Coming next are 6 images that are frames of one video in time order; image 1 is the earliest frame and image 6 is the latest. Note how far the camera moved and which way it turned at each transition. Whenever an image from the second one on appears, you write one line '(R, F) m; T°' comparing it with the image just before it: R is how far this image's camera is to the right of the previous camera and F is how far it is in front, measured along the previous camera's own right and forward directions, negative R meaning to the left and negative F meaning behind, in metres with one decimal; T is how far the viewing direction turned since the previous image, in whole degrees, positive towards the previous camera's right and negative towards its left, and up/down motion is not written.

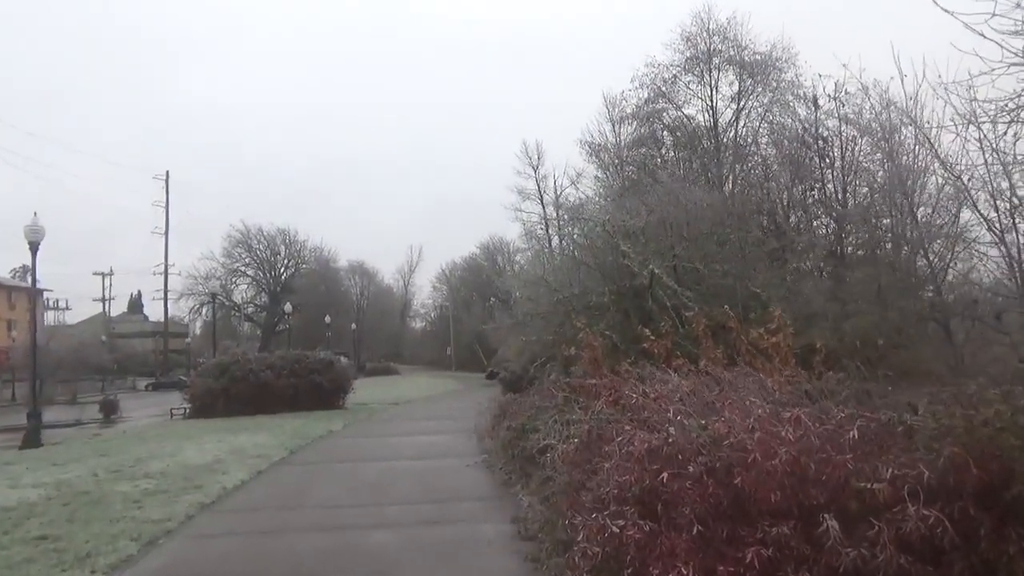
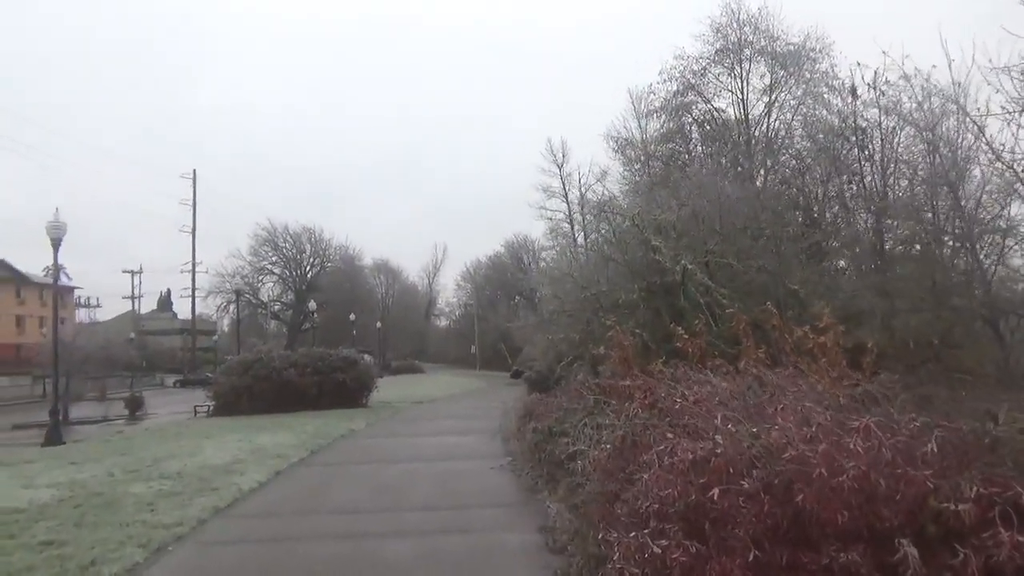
(0.0, +0.4) m; -2°
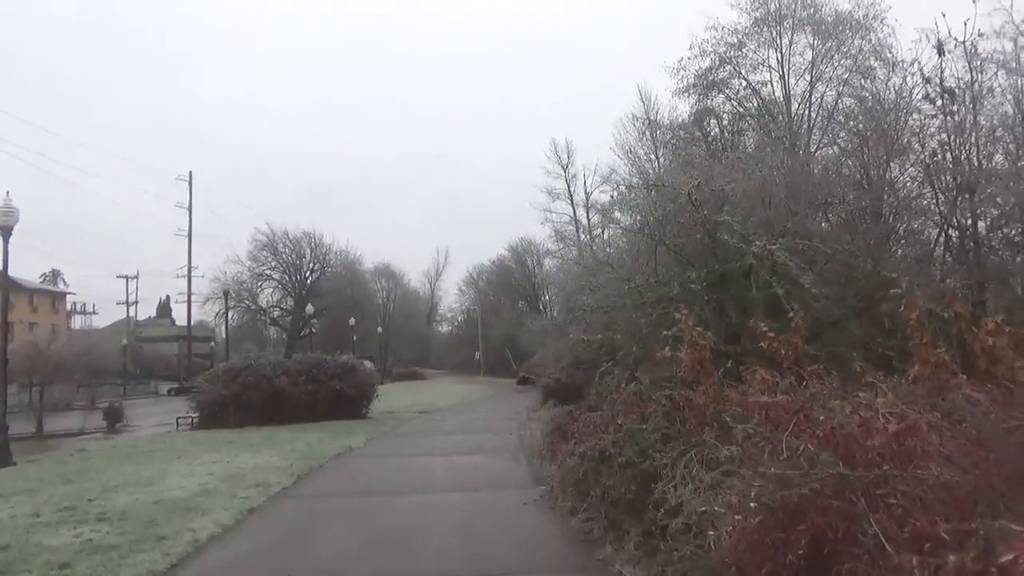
(-0.4, +2.4) m; 0°
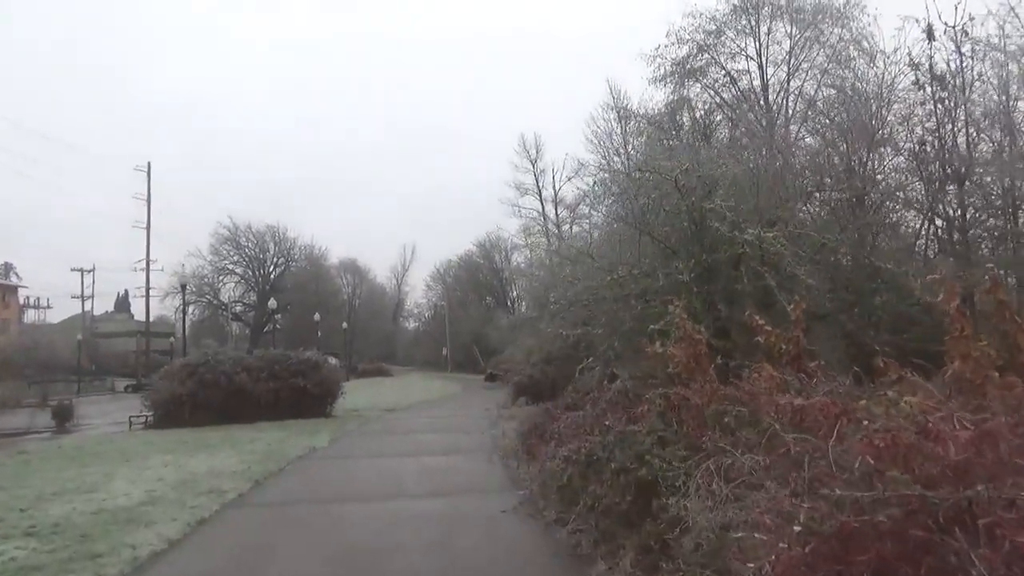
(-0.1, +0.7) m; +2°
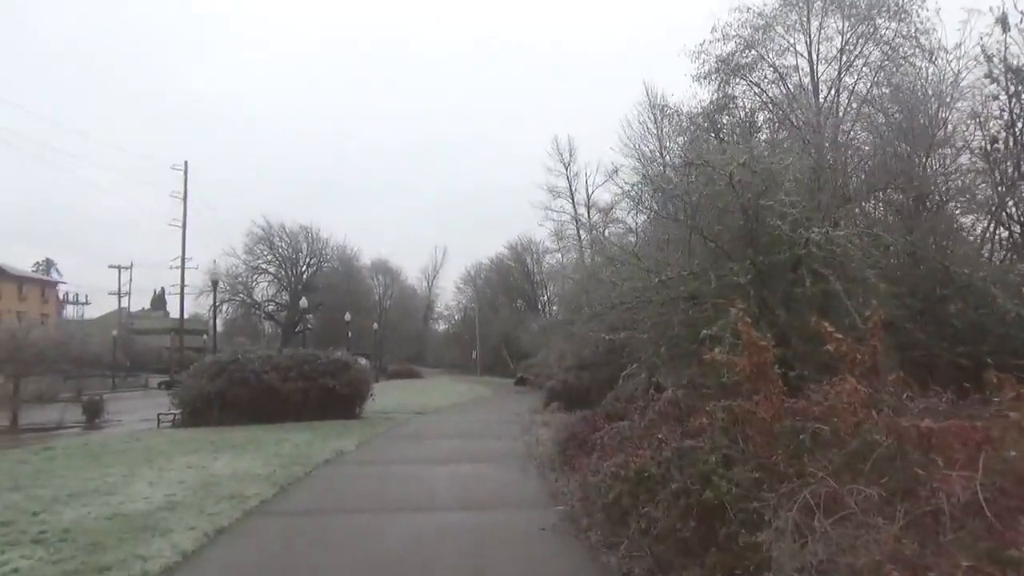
(-0.1, +0.6) m; -2°
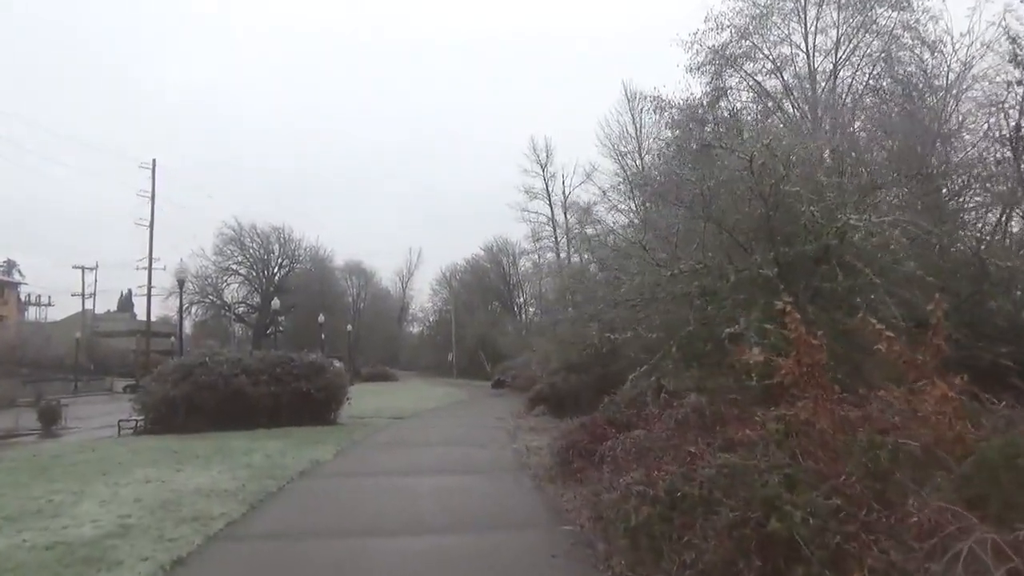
(-0.3, +1.0) m; +2°
